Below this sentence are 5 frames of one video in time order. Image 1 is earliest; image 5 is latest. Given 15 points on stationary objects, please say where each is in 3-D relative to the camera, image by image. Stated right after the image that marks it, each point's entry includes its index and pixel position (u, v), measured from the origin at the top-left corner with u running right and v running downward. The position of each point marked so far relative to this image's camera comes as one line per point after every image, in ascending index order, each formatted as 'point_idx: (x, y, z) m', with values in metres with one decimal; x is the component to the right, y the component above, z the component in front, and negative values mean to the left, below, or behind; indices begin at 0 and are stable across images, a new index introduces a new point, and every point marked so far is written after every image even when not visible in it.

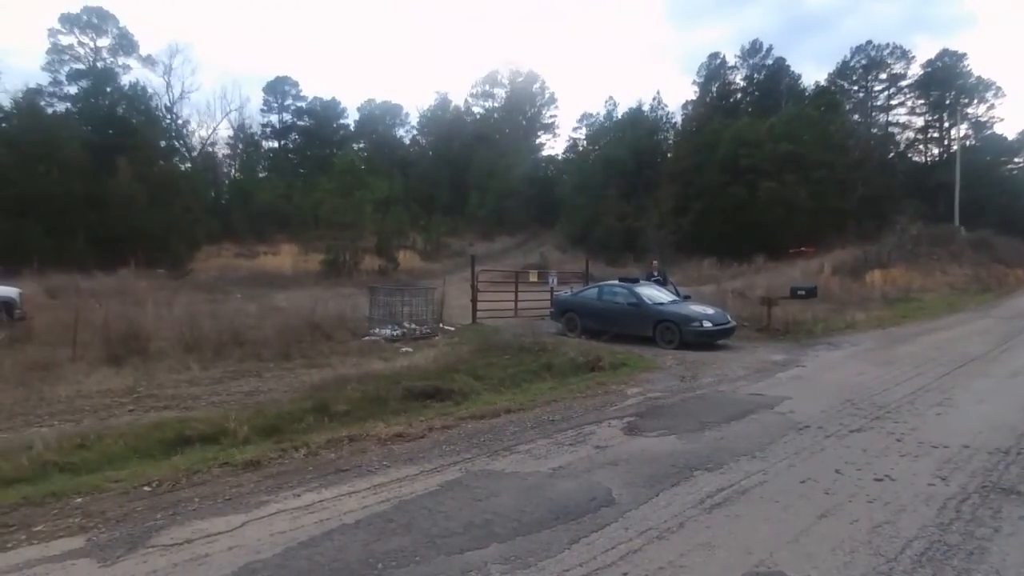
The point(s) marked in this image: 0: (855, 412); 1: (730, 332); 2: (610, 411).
0: (+5.0, -1.8, +9.0) m
1: (+5.8, -1.2, +16.6) m
2: (+1.5, -1.9, +9.6) m
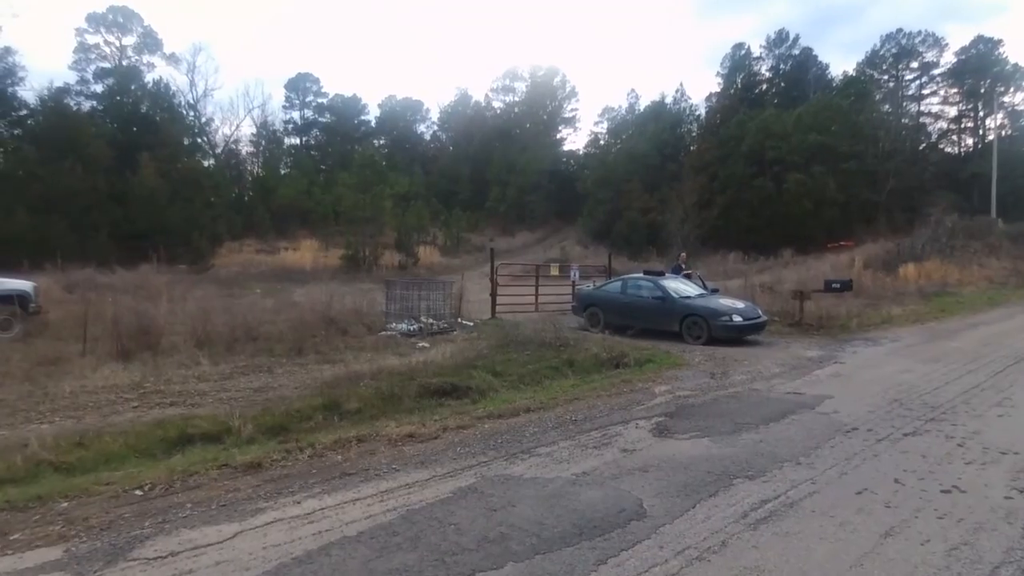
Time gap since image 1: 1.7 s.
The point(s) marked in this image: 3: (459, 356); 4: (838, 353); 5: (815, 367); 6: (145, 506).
0: (+5.2, -1.7, +8.3) m
1: (+6.3, -1.0, +15.8) m
2: (+1.8, -1.8, +9.0) m
3: (-1.1, -1.4, +13.0) m
4: (+7.4, -1.5, +14.1) m
5: (+6.0, -1.6, +12.4) m
6: (-3.3, -2.0, +5.7) m
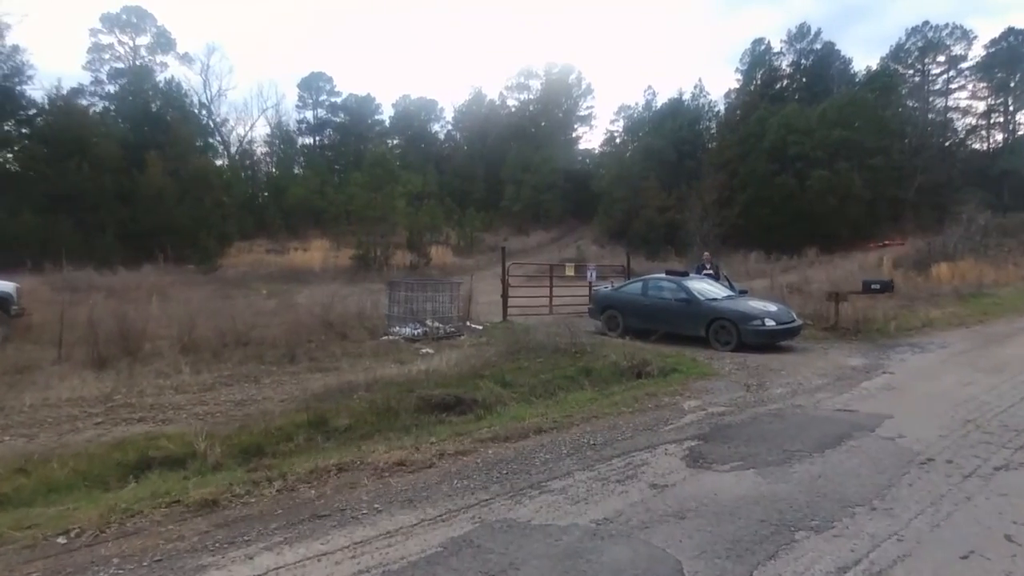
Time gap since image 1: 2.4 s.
0: (+5.3, -1.7, +7.0) m
1: (+6.6, -1.0, +14.5) m
2: (+1.9, -1.8, +7.8) m
3: (-0.9, -1.4, +11.8) m
4: (+7.6, -1.5, +12.8) m
5: (+6.2, -1.6, +11.1) m
6: (-3.3, -2.0, +4.6) m
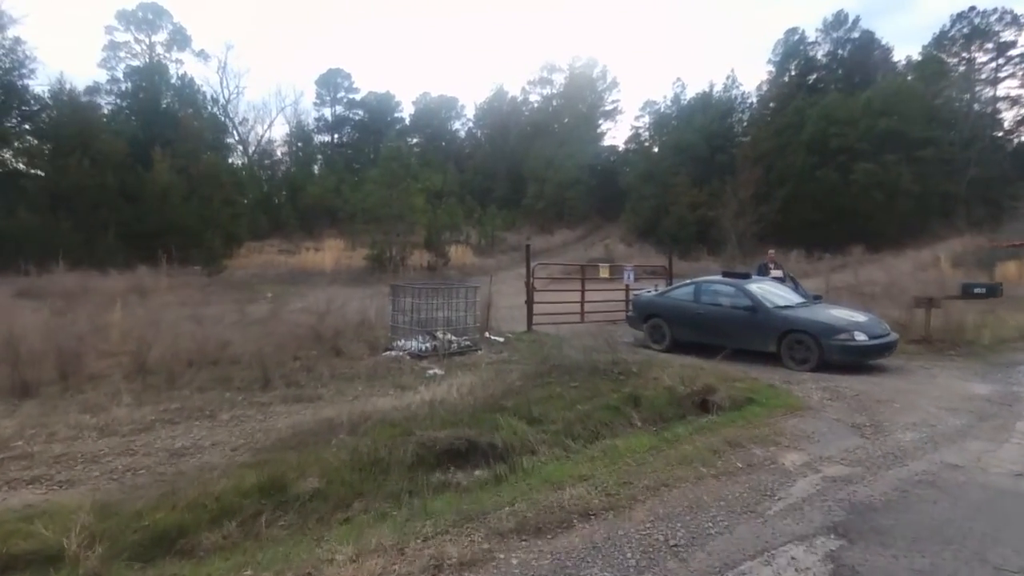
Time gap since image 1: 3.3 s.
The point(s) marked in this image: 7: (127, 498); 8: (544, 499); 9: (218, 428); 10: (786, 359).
0: (+5.6, -1.8, +4.3) m
1: (+7.1, -1.1, +11.7) m
2: (+2.2, -1.9, +5.1) m
3: (-0.5, -1.5, +9.3) m
4: (+8.1, -1.6, +10.0) m
5: (+6.6, -1.7, +8.3) m
6: (-3.1, -2.1, +2.2) m
7: (-3.7, -2.0, +5.9) m
8: (+0.3, -1.9, +5.6) m
9: (-3.7, -1.8, +7.9) m
10: (+5.3, -1.4, +12.0) m
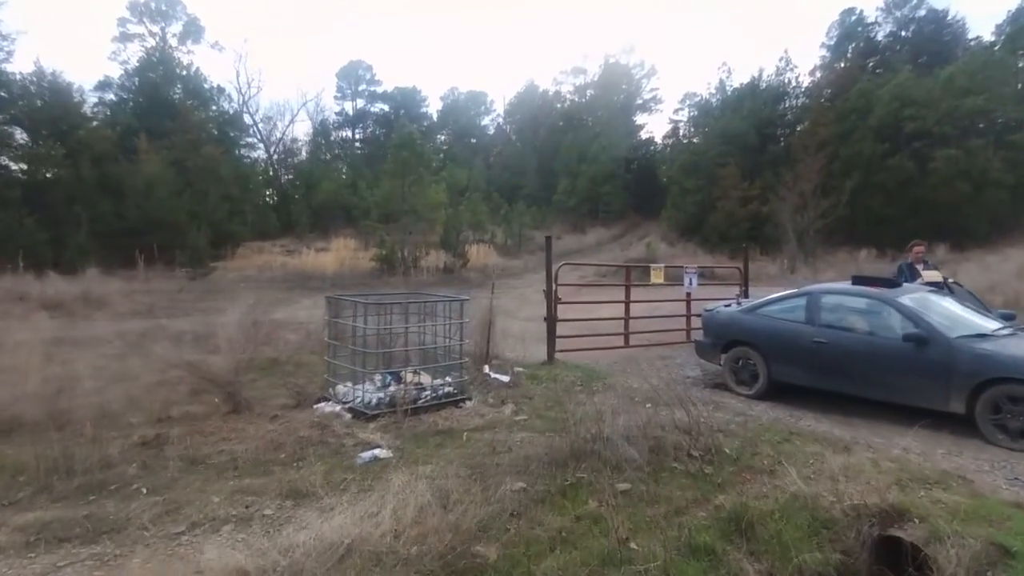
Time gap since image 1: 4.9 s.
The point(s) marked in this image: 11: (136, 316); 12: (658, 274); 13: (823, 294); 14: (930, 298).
0: (+5.2, -1.9, -0.8) m
1: (+7.1, -1.3, +6.5) m
2: (+1.8, -2.1, +0.3) m
3: (-0.6, -1.7, +4.6) m
4: (+8.0, -1.8, +4.8) m
5: (+6.4, -1.9, +3.2) m
6: (-3.6, -2.3, -2.4) m
7: (-4.0, -2.1, +1.4) m
8: (0.0, -2.0, +0.8) m
9: (-3.9, -1.9, +3.3) m
10: (+5.3, -1.6, +7.0) m
11: (-9.6, -0.5, +16.3) m
12: (+3.0, +0.3, +12.8) m
13: (+4.2, -0.1, +8.5) m
14: (+5.5, -0.1, +8.1) m
